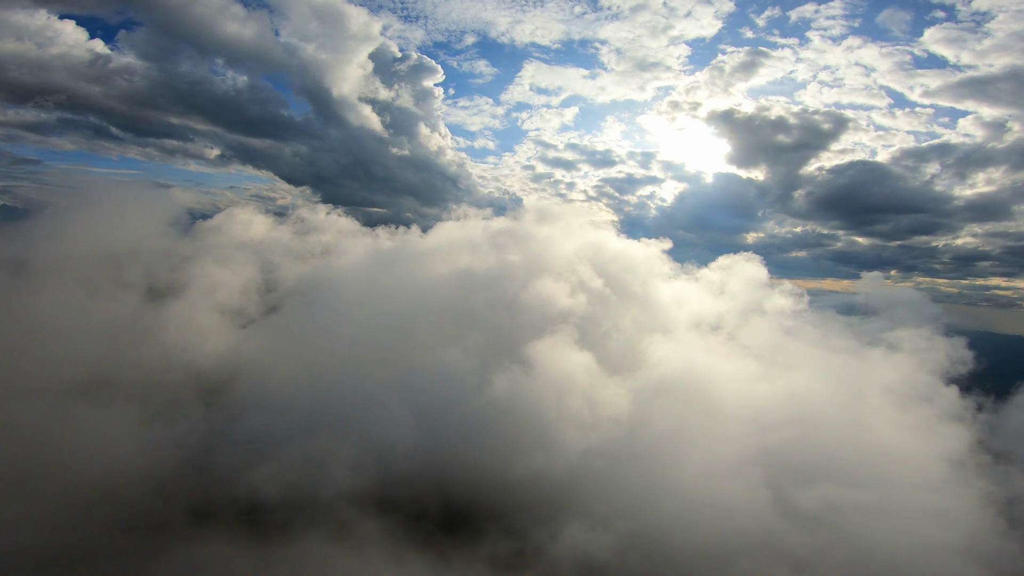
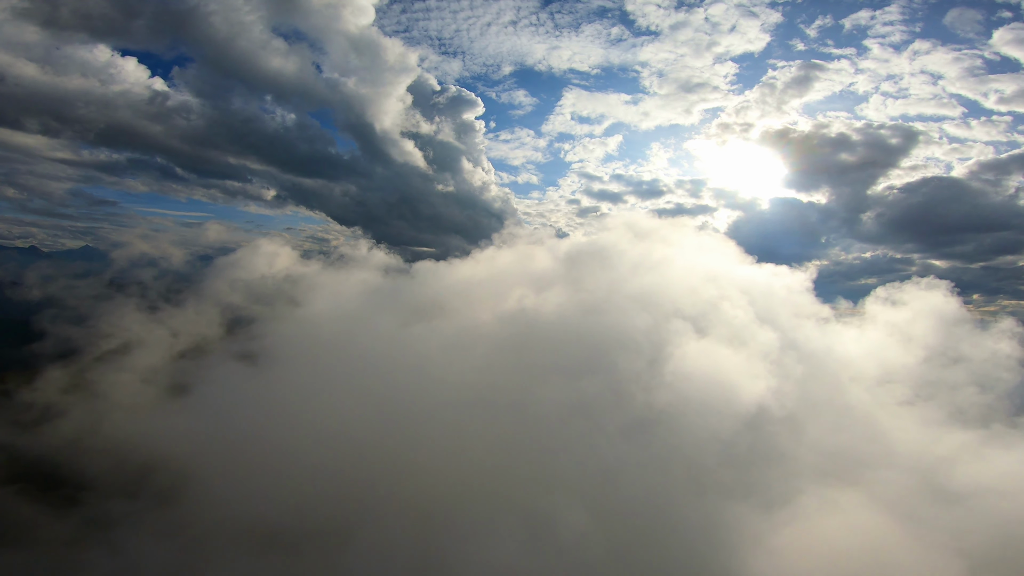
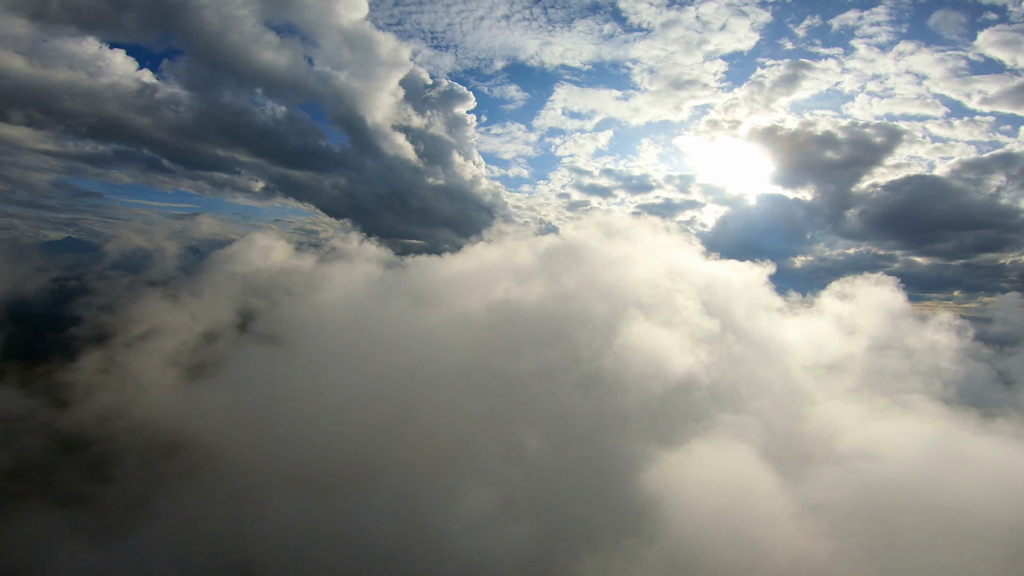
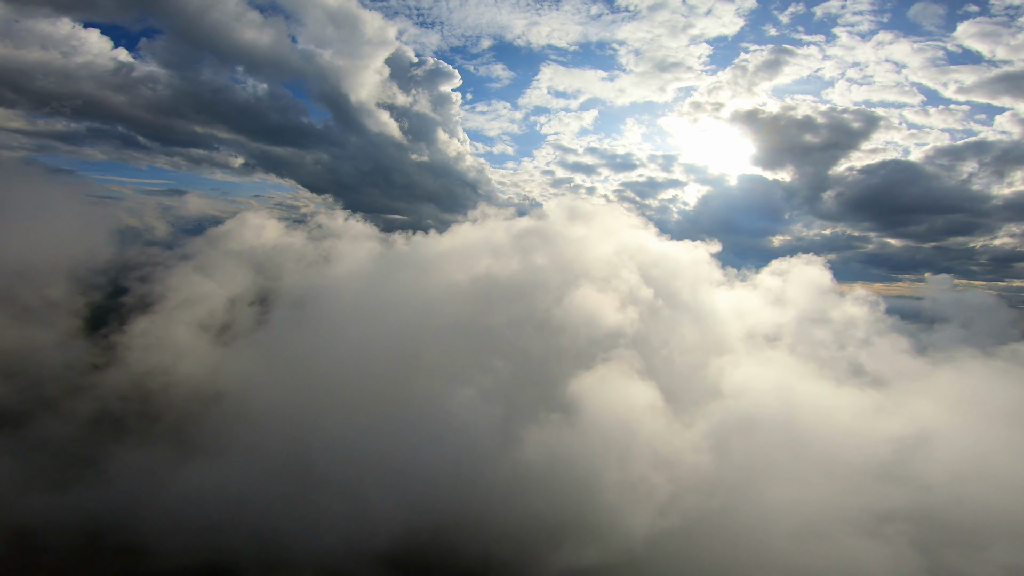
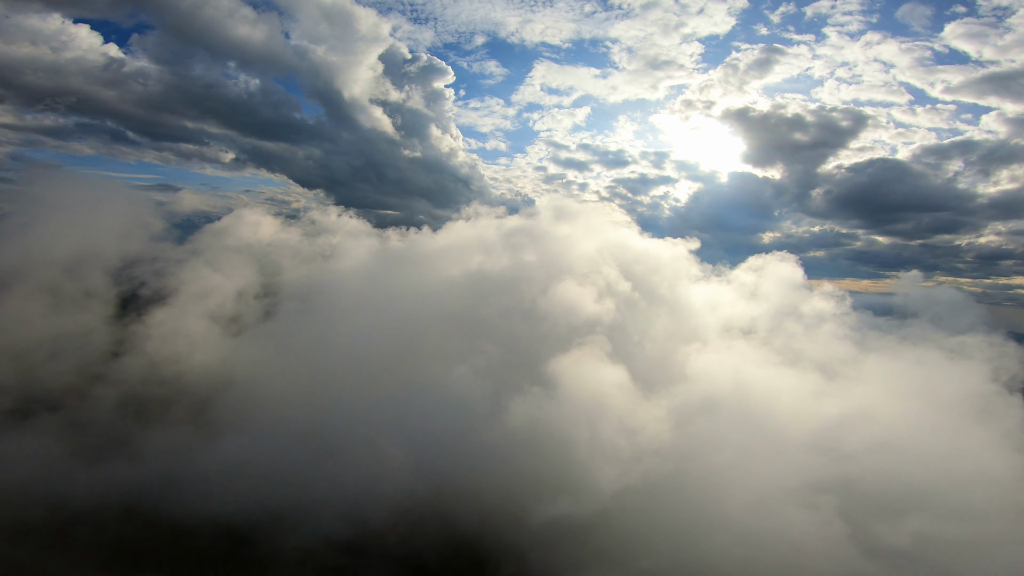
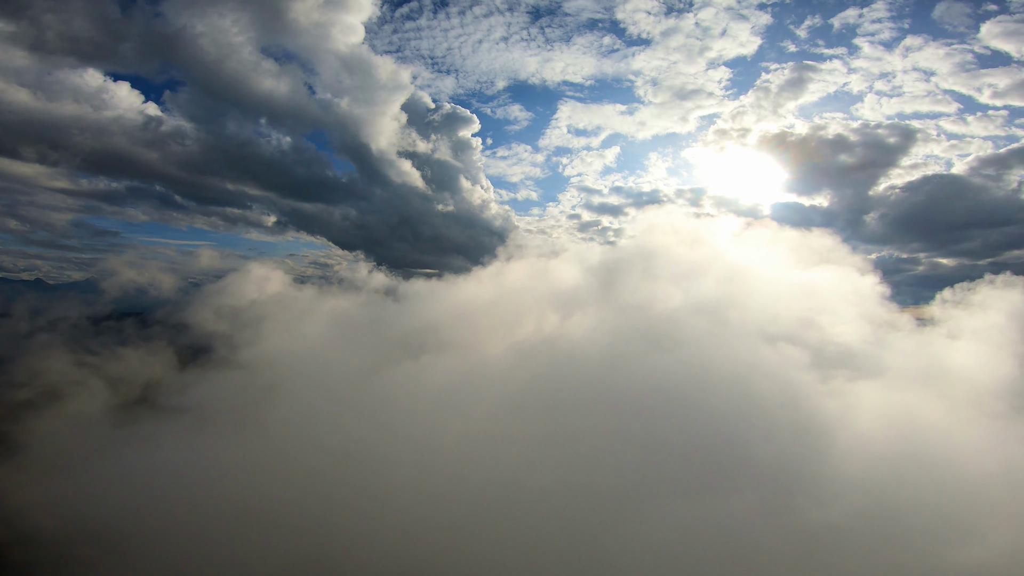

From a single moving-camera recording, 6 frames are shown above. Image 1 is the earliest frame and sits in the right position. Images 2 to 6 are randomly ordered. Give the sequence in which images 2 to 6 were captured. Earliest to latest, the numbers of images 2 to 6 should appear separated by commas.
5, 4, 3, 2, 6
